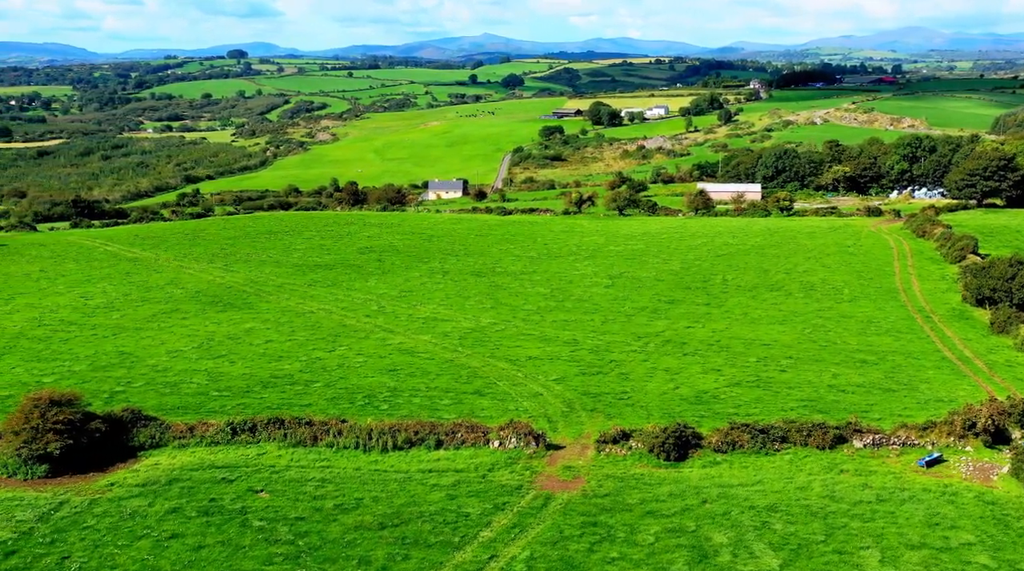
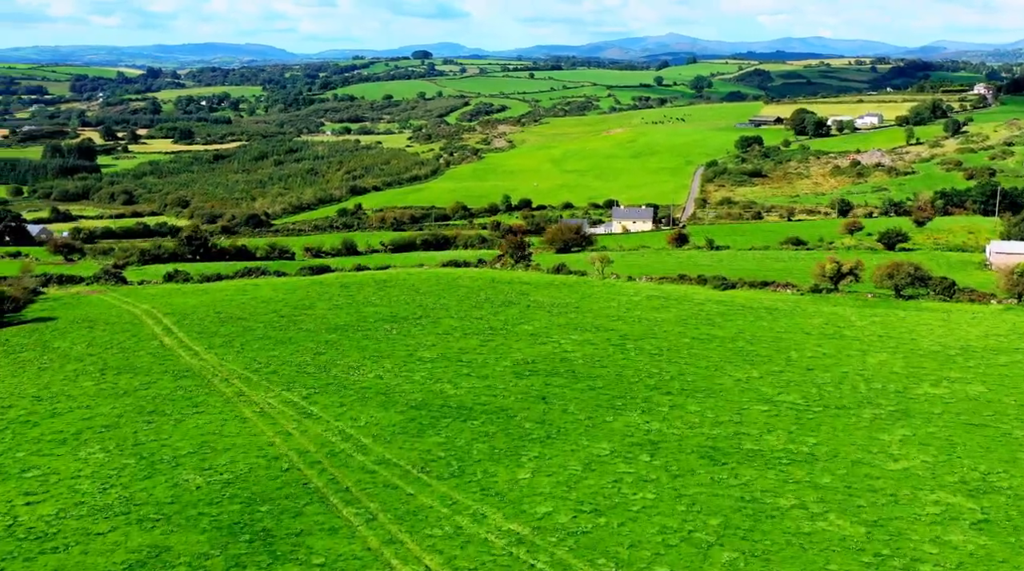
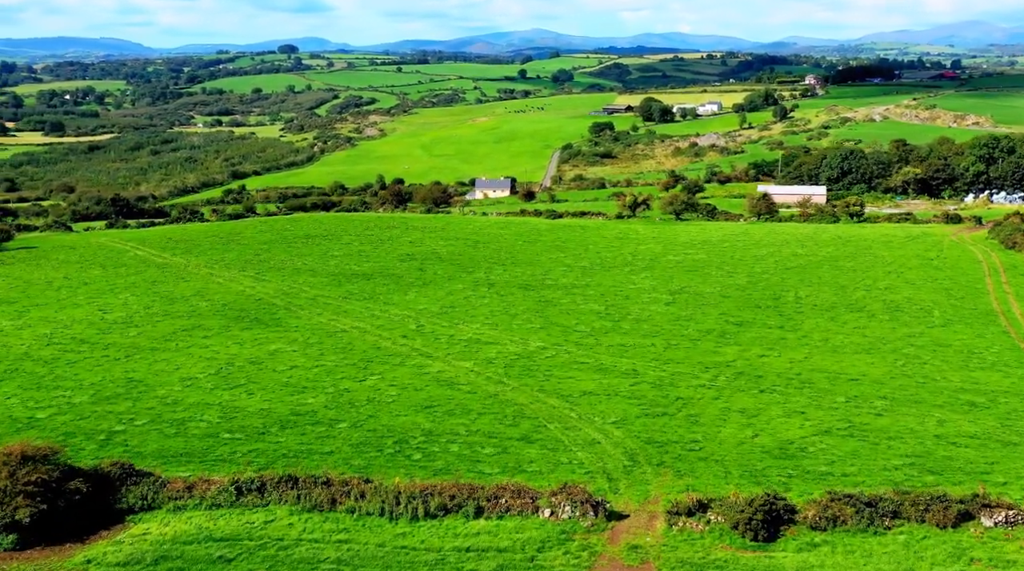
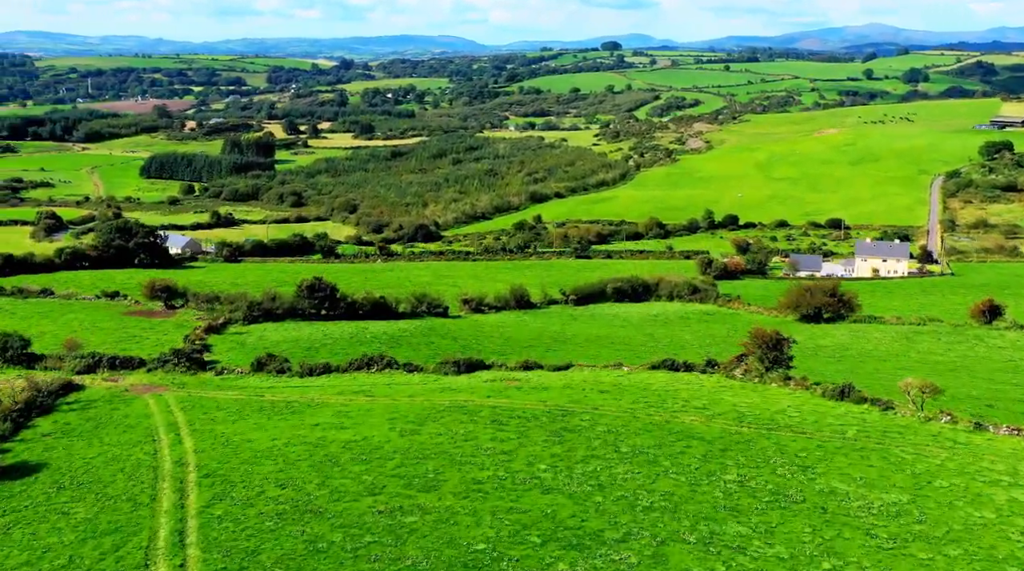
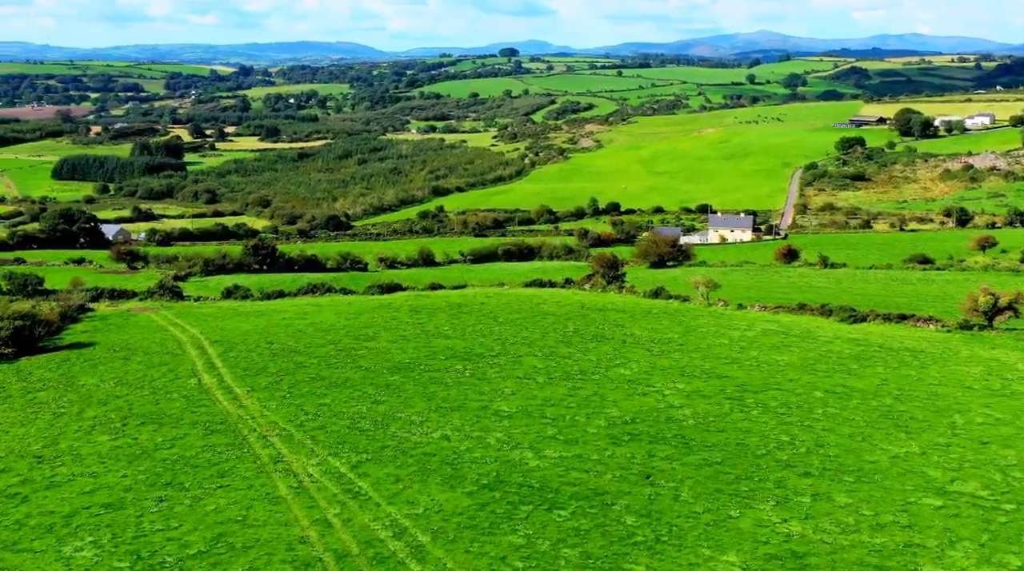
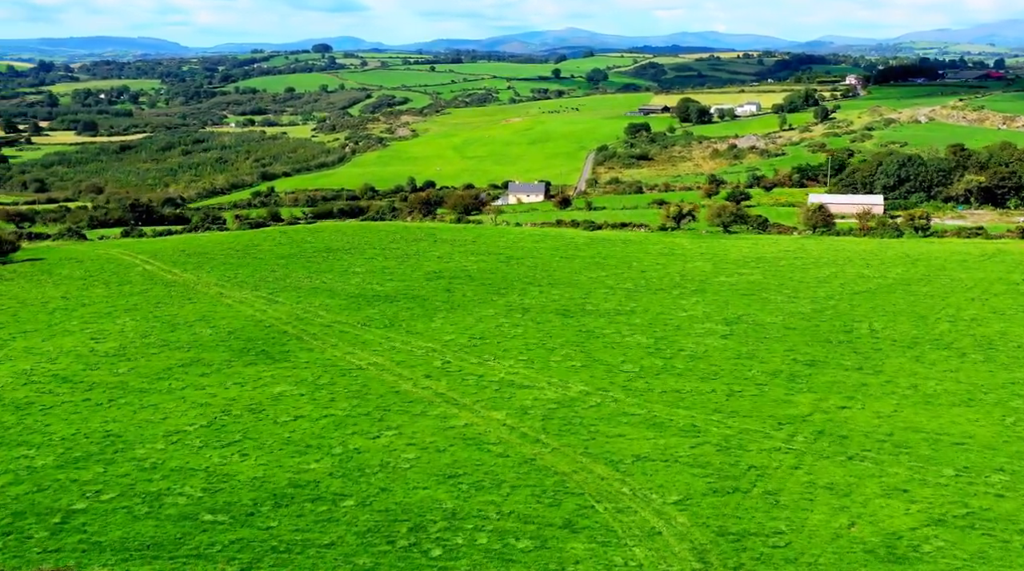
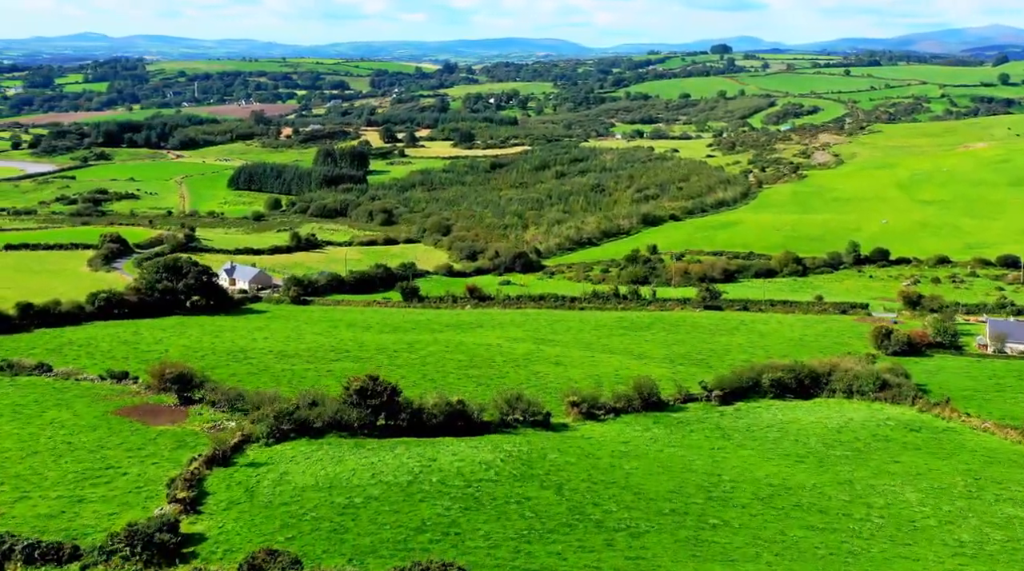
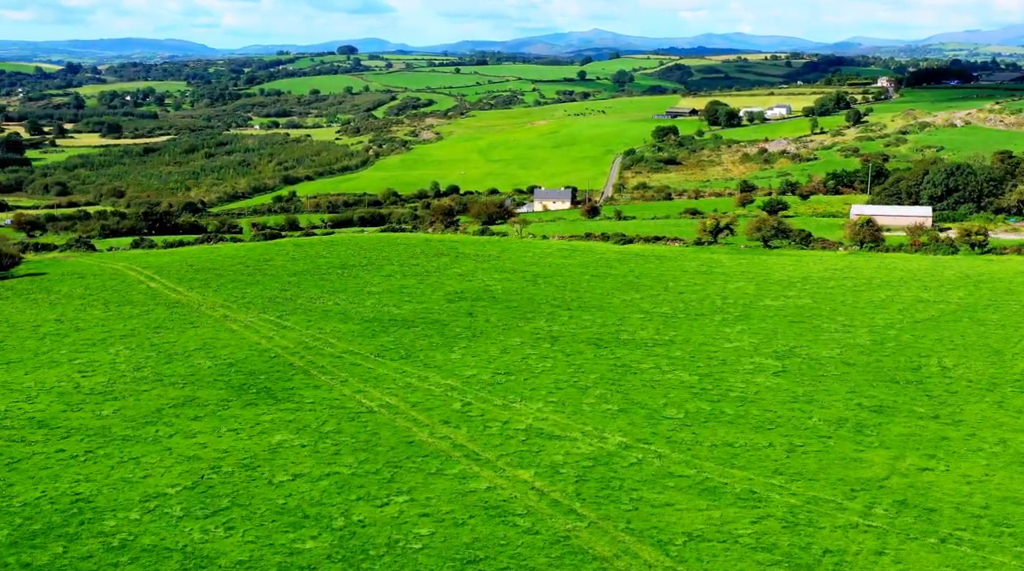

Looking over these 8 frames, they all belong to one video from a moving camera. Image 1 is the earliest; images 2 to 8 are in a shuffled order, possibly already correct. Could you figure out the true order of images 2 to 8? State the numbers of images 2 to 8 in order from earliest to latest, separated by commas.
3, 6, 8, 2, 5, 4, 7
